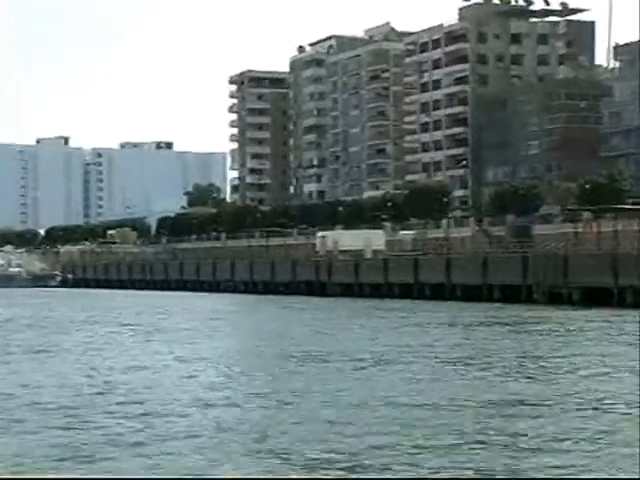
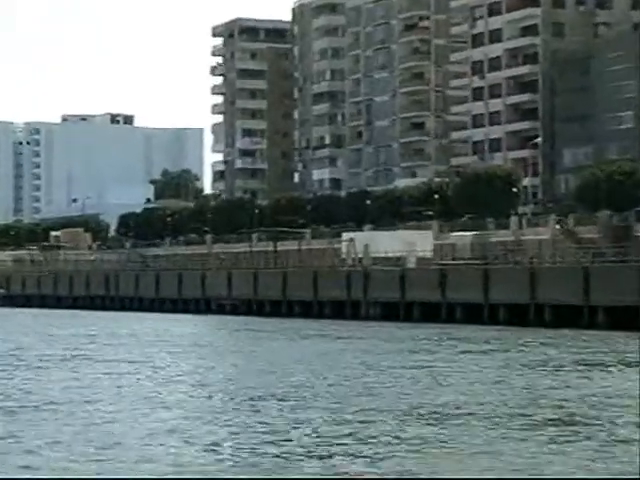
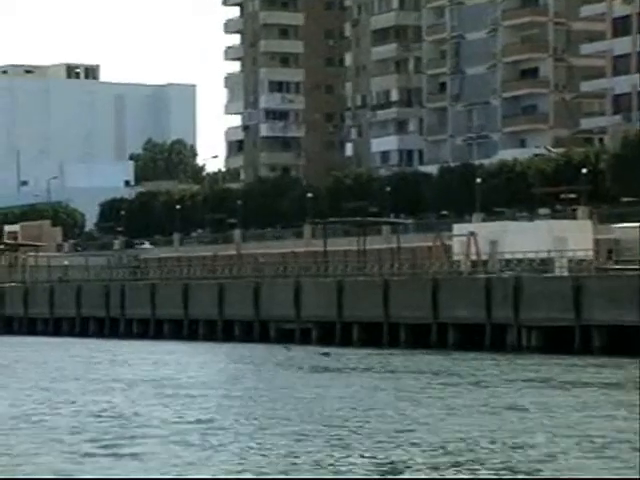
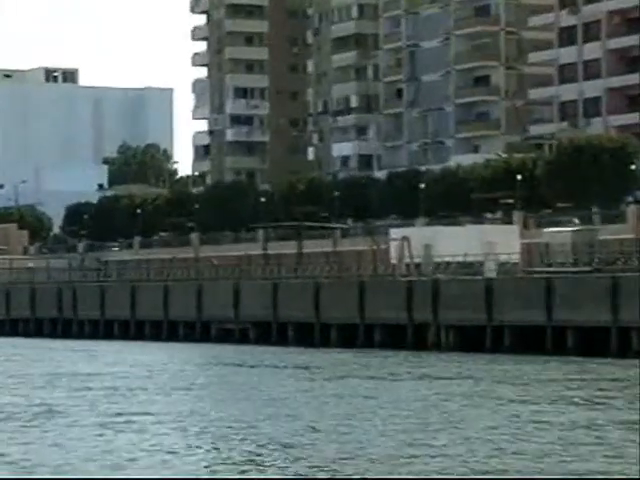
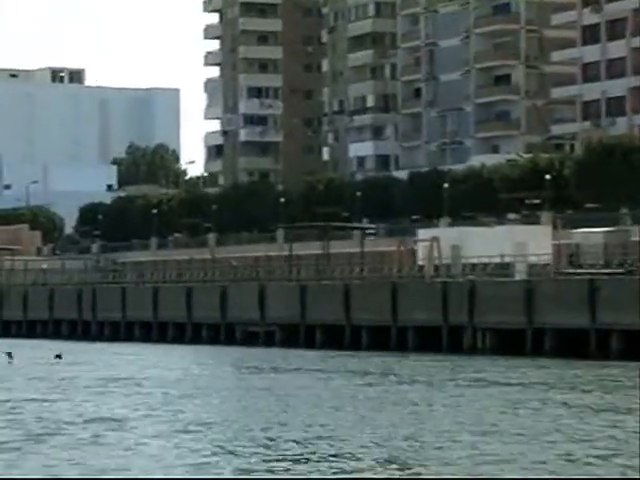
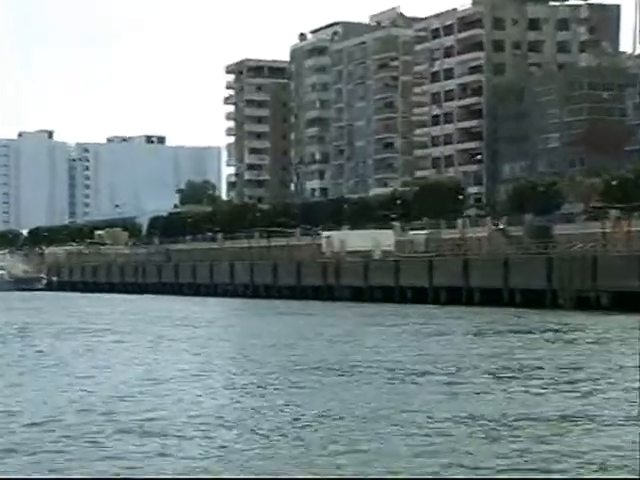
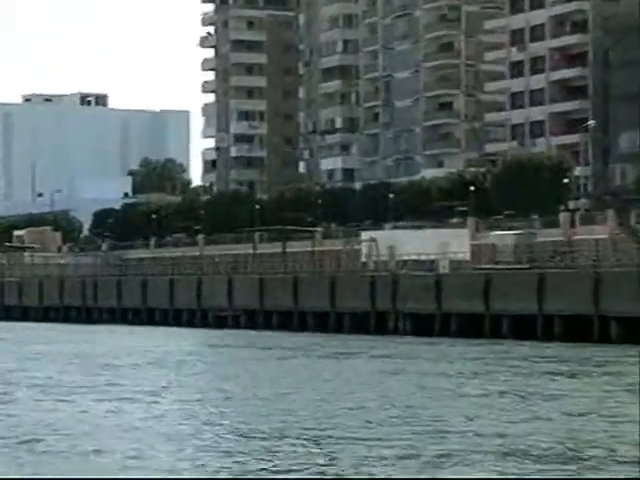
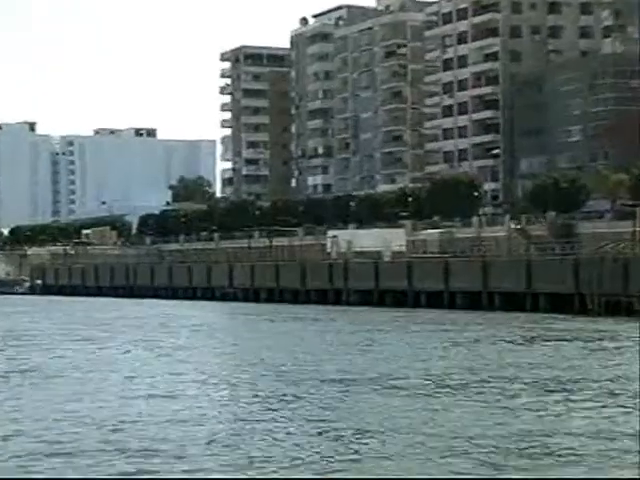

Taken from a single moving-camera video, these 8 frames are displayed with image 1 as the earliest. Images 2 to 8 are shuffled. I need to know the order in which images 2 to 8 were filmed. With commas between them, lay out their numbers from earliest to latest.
6, 8, 2, 7, 4, 5, 3
